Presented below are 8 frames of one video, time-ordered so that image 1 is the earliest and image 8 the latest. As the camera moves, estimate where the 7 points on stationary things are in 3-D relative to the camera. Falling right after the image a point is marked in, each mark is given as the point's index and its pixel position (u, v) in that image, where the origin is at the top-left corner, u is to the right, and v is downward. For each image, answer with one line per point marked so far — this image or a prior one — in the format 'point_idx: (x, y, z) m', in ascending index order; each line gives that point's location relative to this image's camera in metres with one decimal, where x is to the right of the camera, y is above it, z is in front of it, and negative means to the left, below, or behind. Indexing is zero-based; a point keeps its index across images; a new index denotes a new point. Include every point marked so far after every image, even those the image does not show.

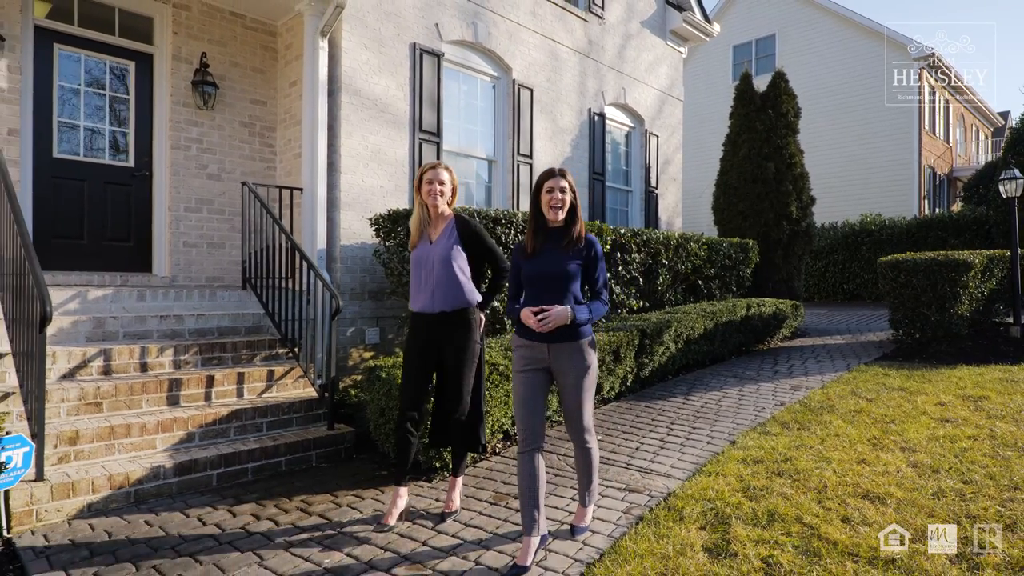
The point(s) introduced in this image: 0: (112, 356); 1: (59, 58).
0: (-2.7, -0.5, +4.2) m
1: (-4.1, +2.1, +5.6) m
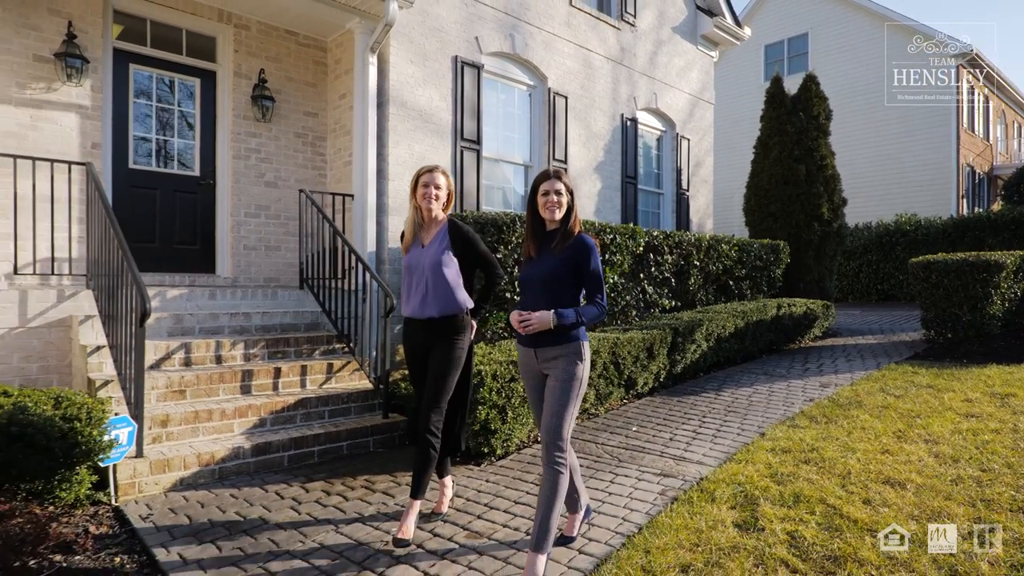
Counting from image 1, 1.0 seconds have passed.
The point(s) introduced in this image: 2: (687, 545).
0: (-2.4, -0.5, +4.6) m
1: (-3.7, +2.1, +6.1) m
2: (+0.8, -1.2, +2.8) m
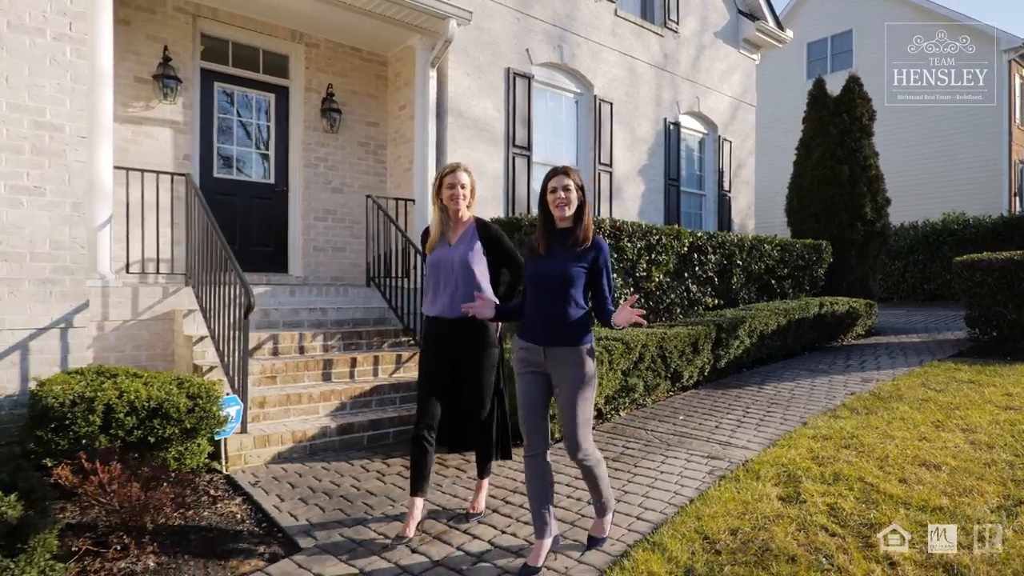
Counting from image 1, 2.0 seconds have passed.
0: (-1.9, -0.4, +5.1) m
1: (-3.2, +2.1, +6.7) m
2: (+1.1, -1.2, +3.2) m
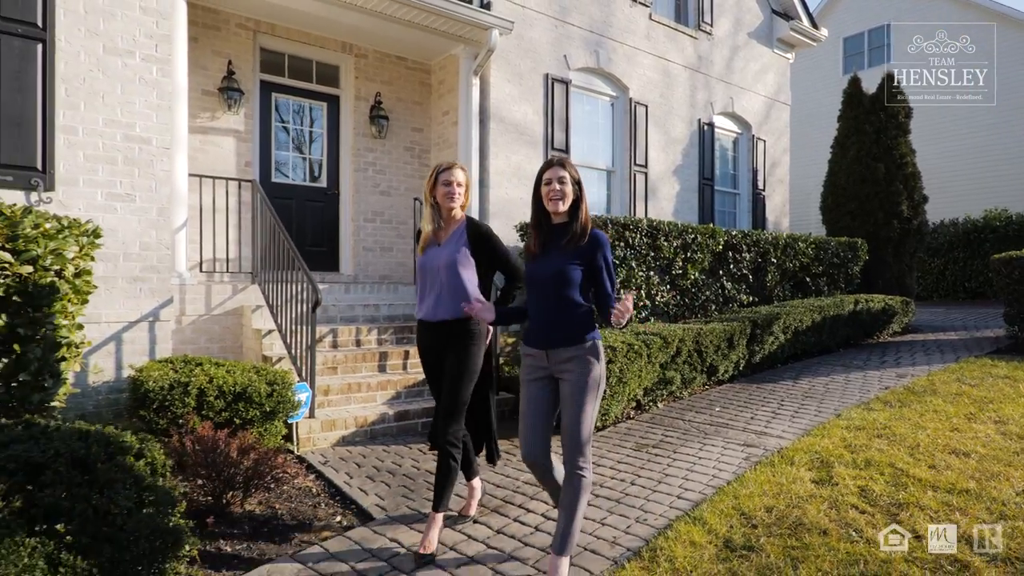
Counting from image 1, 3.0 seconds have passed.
0: (-1.6, -0.4, +5.5) m
1: (-2.7, +2.1, +7.1) m
2: (+1.4, -1.1, +3.4) m
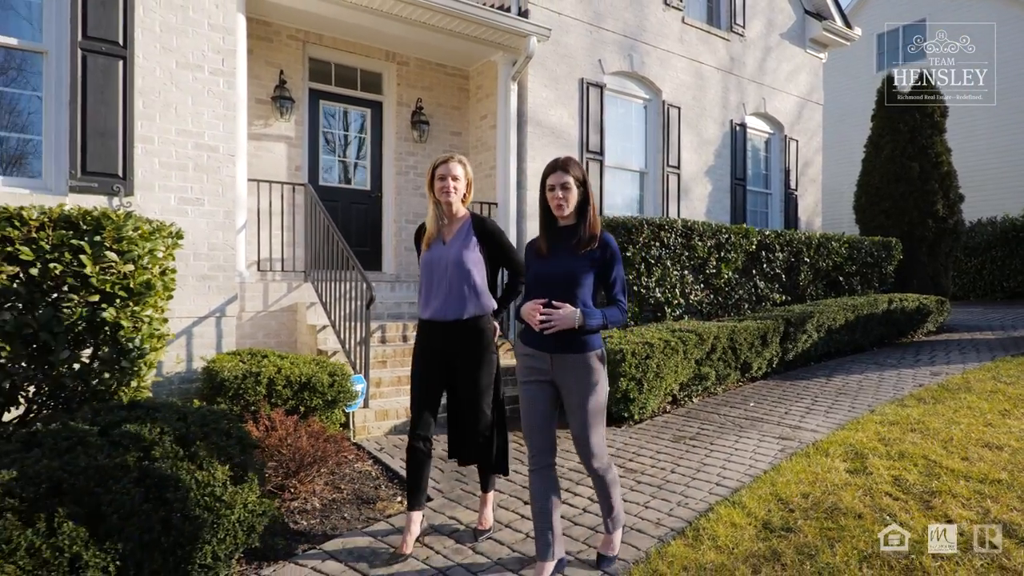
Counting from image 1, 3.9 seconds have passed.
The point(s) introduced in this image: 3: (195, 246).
0: (-1.2, -0.4, +5.8) m
1: (-2.3, +2.1, +7.4) m
2: (+1.7, -1.1, +3.6) m
3: (-2.5, +0.3, +4.9) m
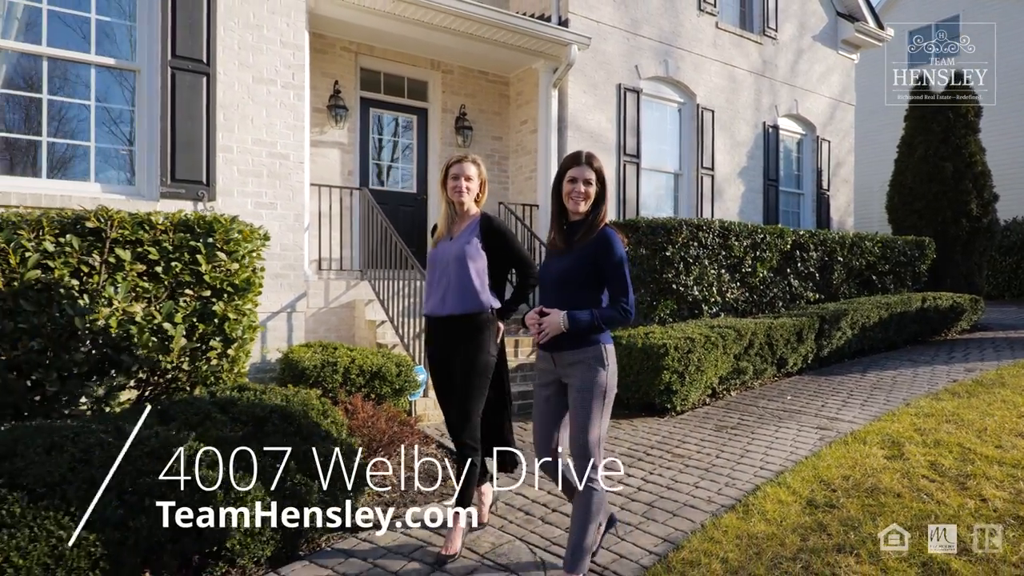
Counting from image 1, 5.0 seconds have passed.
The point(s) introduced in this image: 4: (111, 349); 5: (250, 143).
0: (-0.7, -0.4, +6.2) m
1: (-1.8, +2.2, +7.8) m
2: (+2.1, -1.1, +3.9) m
3: (-2.1, +0.3, +5.3) m
4: (-2.1, -0.3, +3.2) m
5: (-2.2, +1.2, +5.2) m
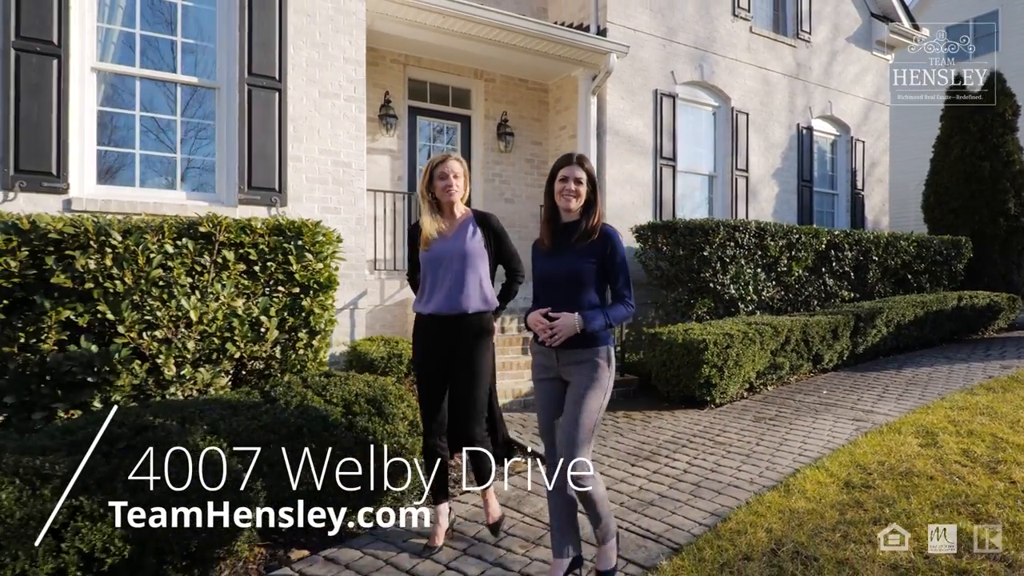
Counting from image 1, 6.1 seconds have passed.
0: (-0.3, -0.4, +6.5) m
1: (-1.2, +2.2, +8.2) m
2: (+2.4, -1.1, +4.1) m
3: (-1.6, +0.4, +5.7) m
4: (-1.7, -0.3, +3.6) m
5: (-1.8, +1.2, +5.6) m
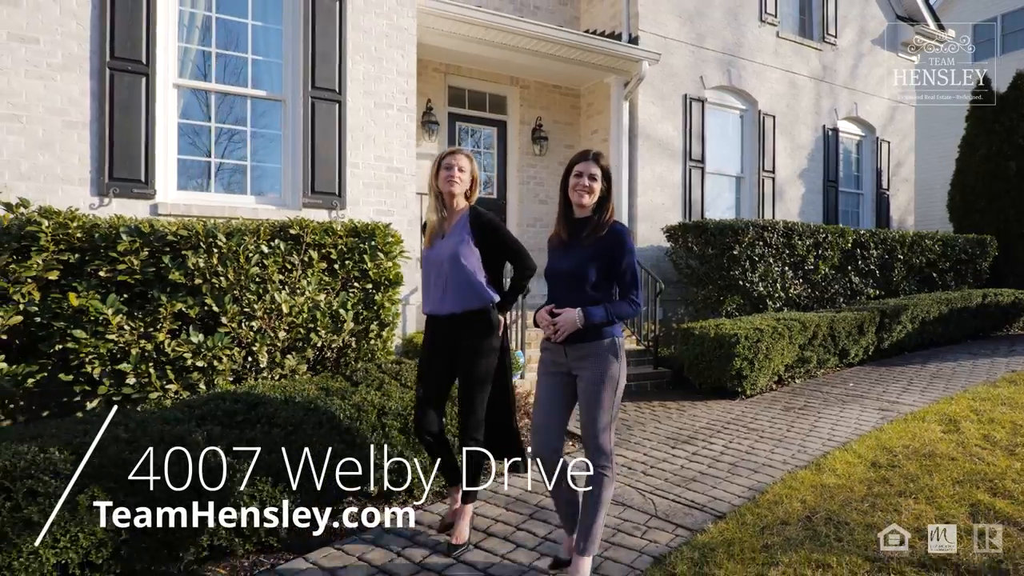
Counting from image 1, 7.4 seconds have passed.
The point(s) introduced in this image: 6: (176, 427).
0: (+0.2, -0.3, +6.9) m
1: (-0.7, +2.2, +8.7) m
2: (+2.8, -1.1, +4.4) m
3: (-1.2, +0.4, +6.1) m
4: (-1.4, -0.3, +4.1) m
5: (-1.4, +1.3, +6.1) m
6: (-1.6, -0.7, +2.9) m
